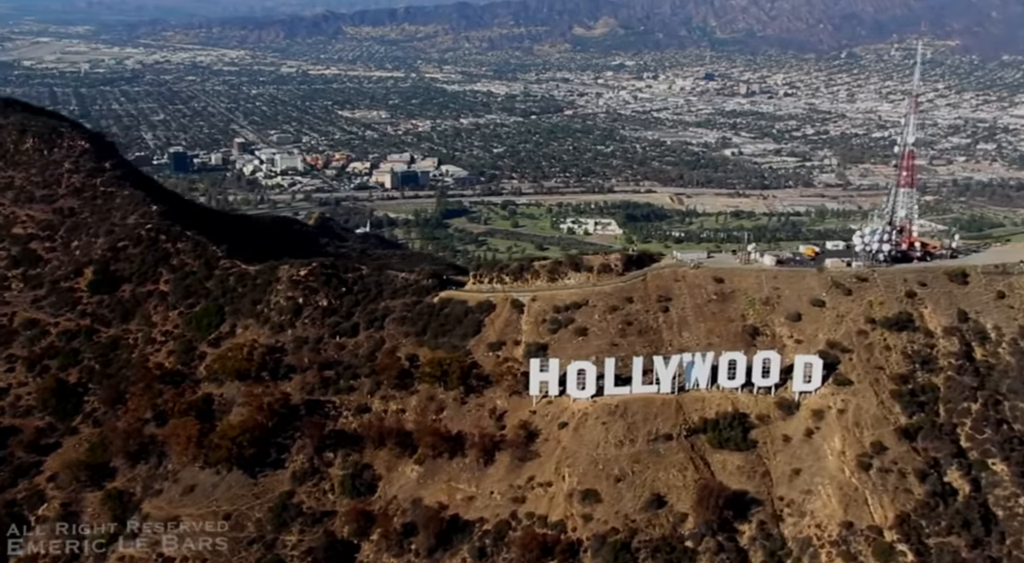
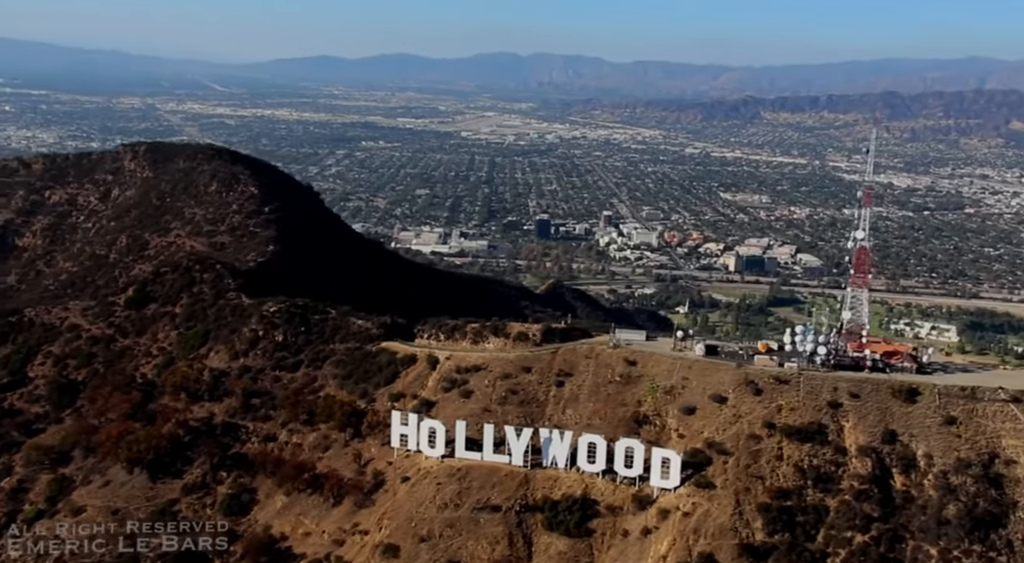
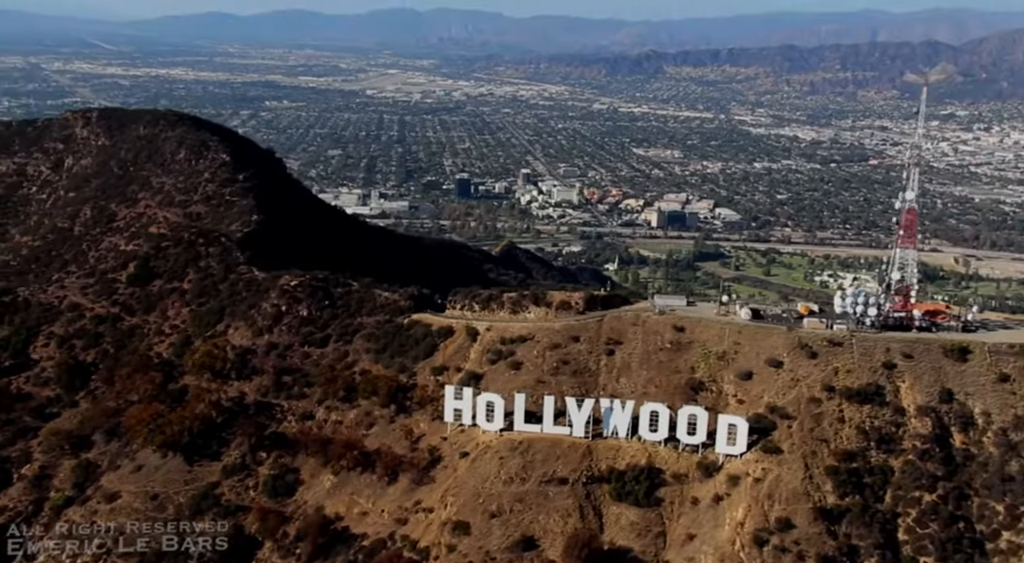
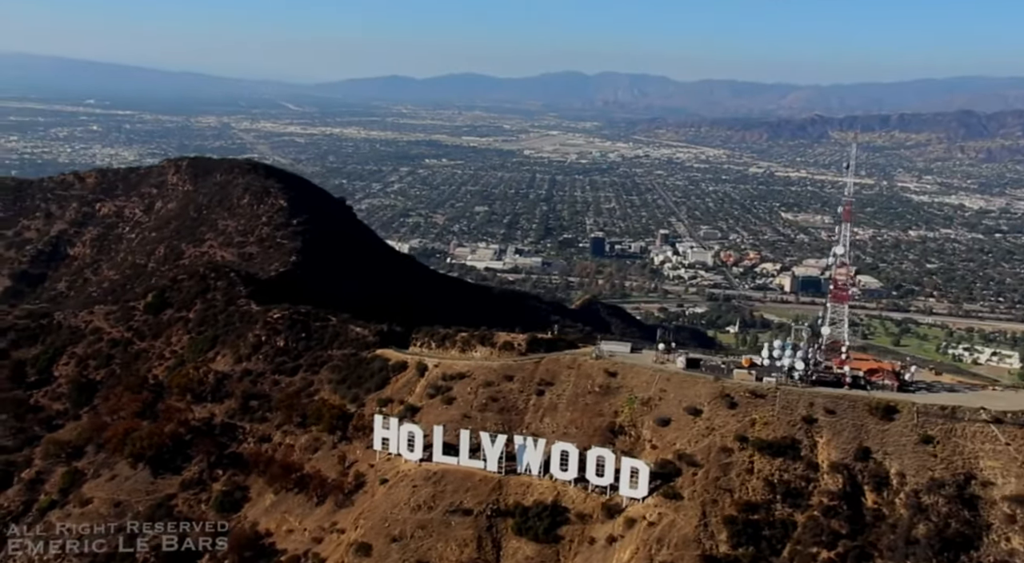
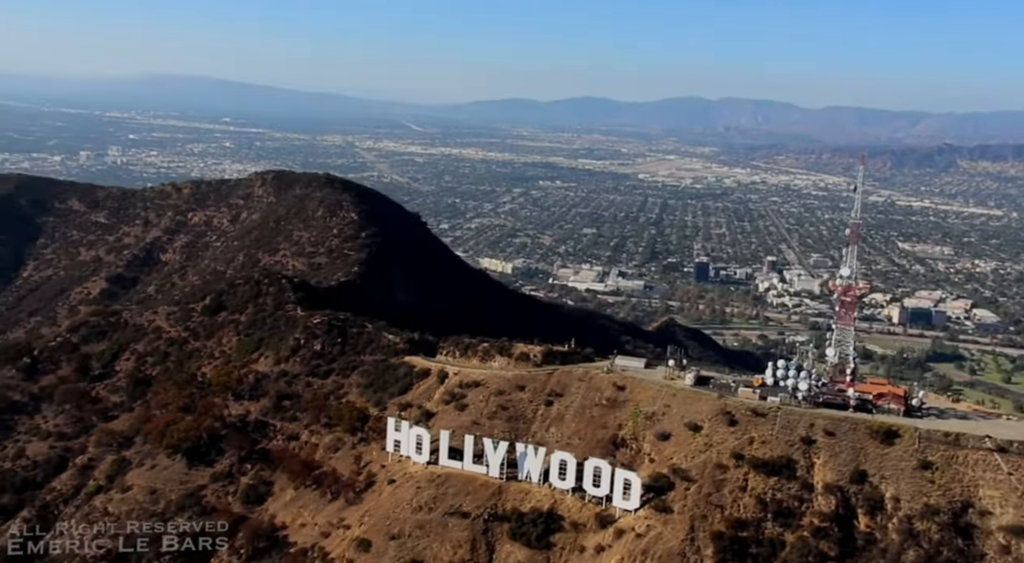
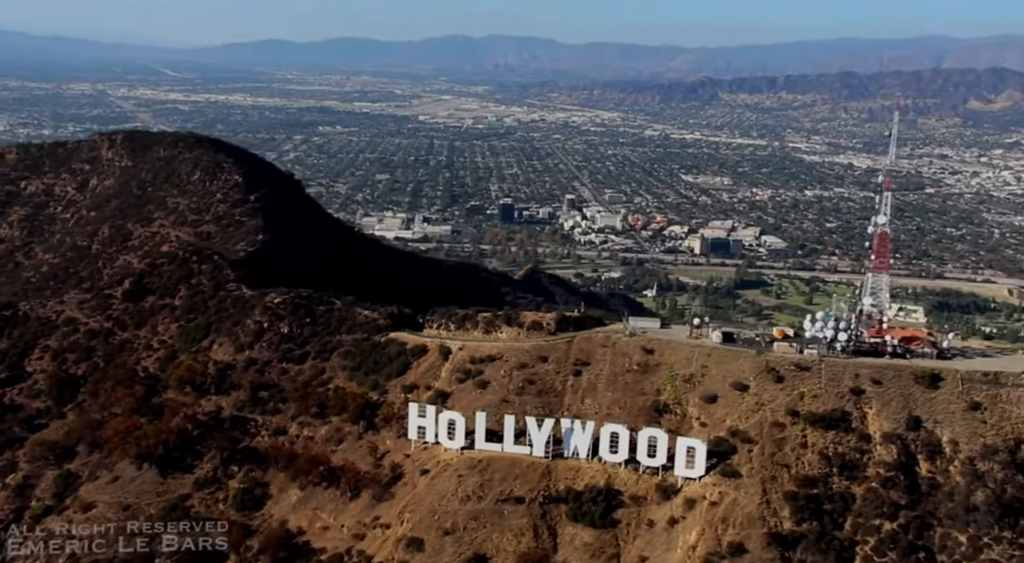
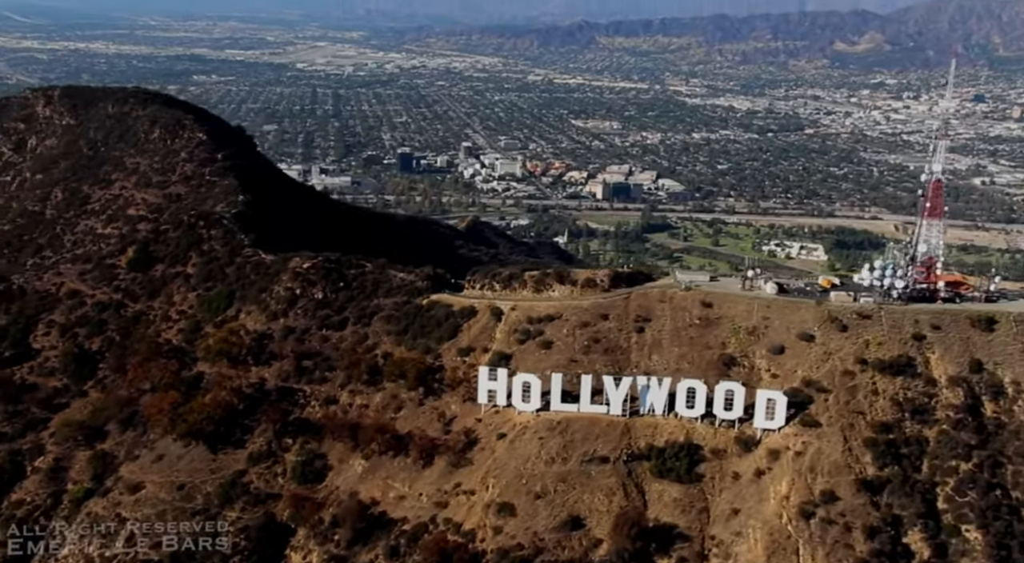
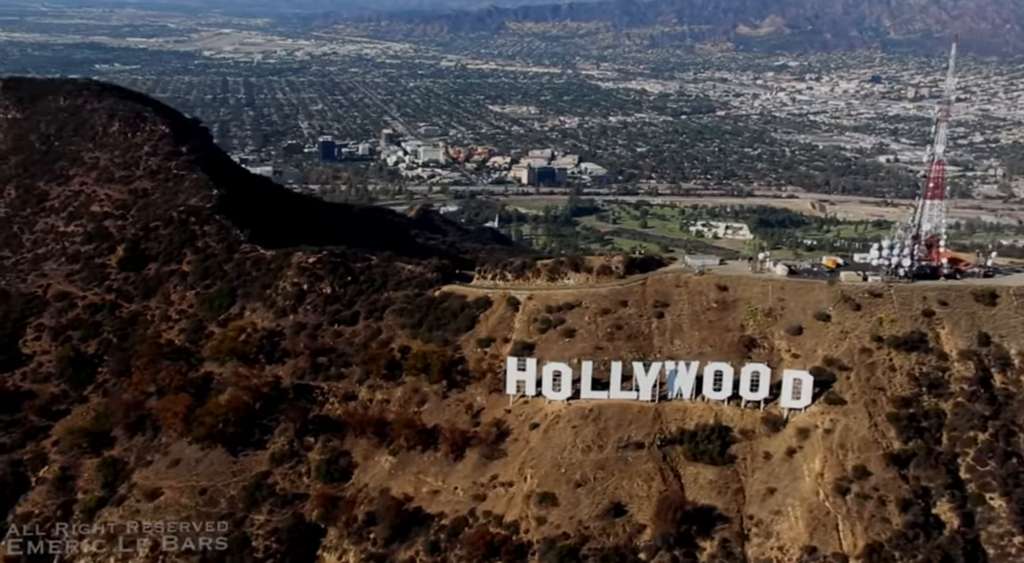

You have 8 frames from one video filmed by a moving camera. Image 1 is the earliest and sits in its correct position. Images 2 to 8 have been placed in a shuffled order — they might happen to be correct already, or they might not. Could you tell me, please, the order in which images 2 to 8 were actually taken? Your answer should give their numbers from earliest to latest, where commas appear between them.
8, 7, 3, 6, 2, 4, 5
